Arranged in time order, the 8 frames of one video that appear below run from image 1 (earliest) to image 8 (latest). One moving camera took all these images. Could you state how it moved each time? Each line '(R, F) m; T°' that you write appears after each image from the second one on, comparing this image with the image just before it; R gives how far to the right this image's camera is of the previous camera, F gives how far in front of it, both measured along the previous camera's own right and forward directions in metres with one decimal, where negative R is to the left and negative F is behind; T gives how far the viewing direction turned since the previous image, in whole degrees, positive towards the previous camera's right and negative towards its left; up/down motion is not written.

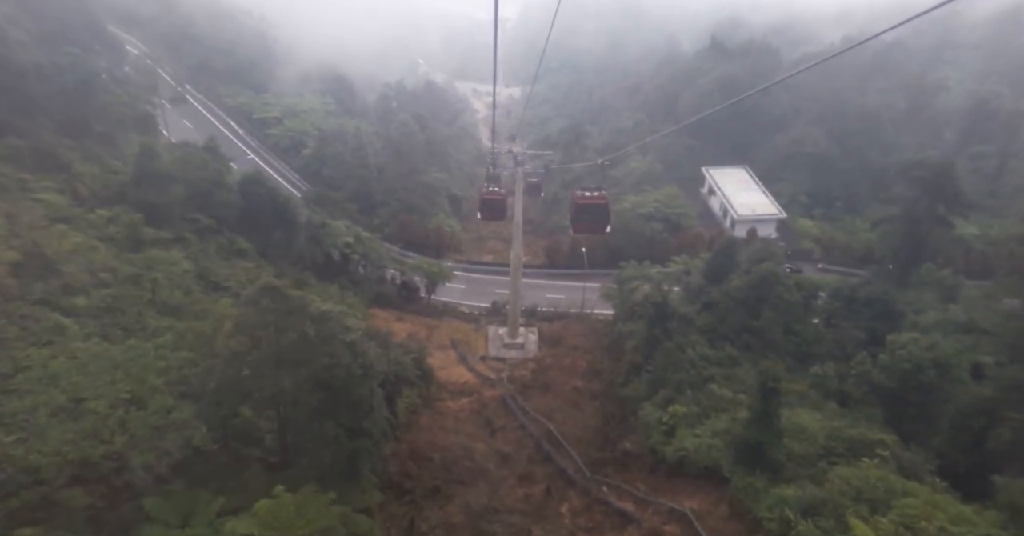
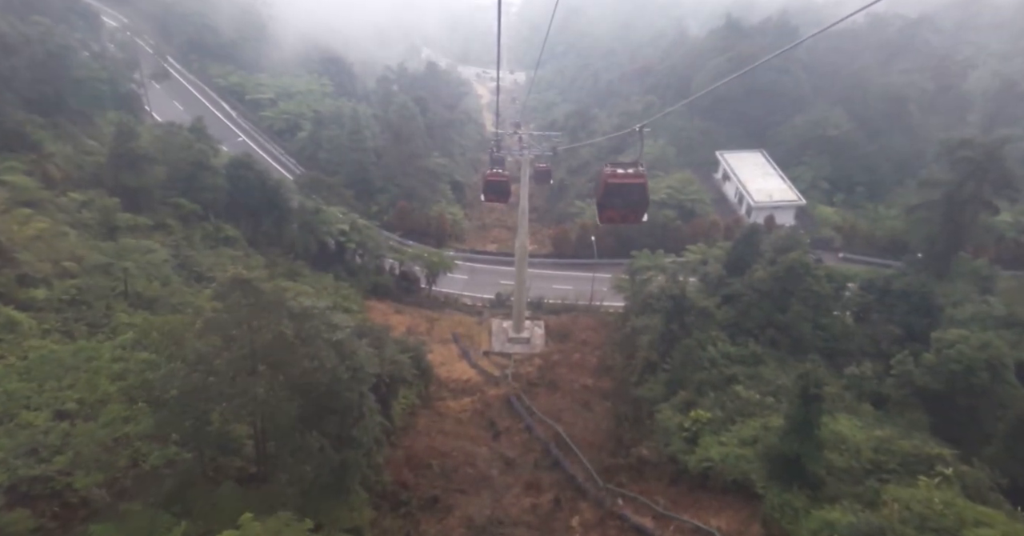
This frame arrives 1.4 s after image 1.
(0.0, +1.2) m; 0°
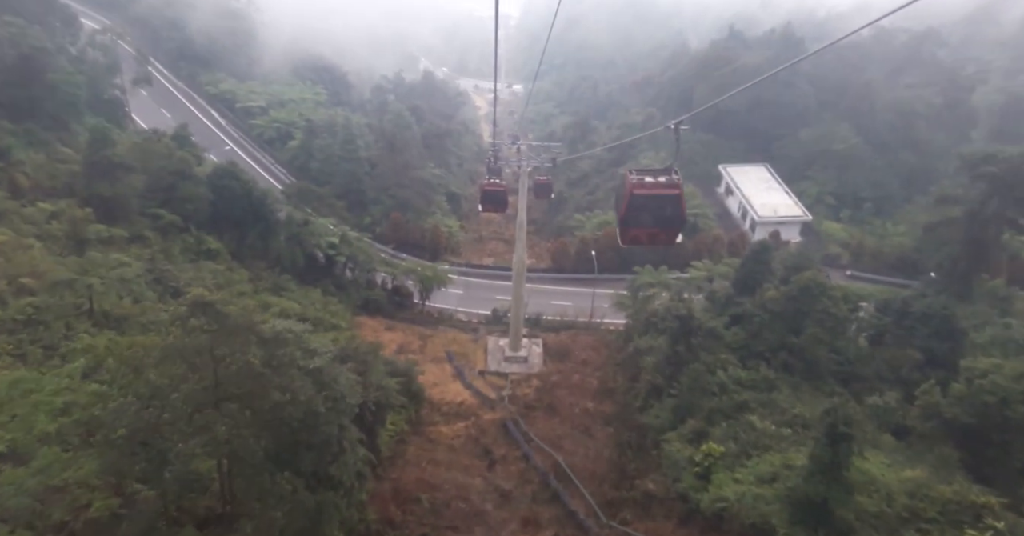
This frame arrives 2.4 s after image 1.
(0.0, +0.8) m; 0°
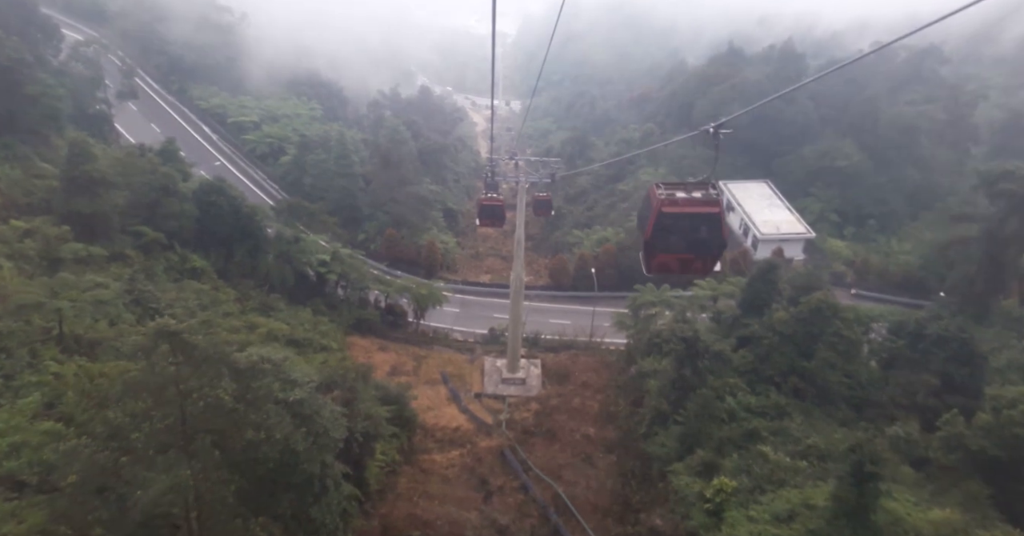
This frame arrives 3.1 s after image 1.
(0.0, +0.6) m; 0°
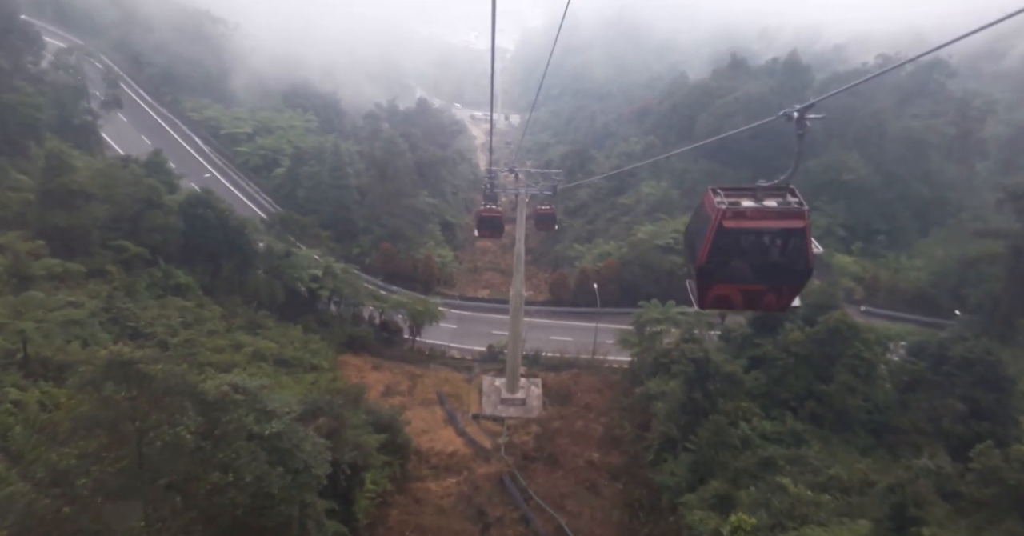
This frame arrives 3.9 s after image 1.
(0.0, +0.7) m; 0°
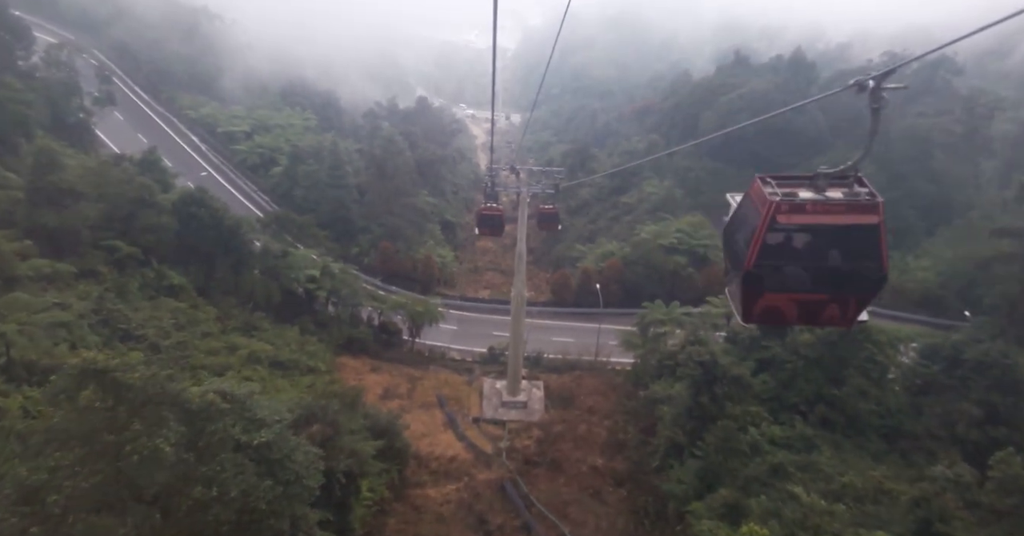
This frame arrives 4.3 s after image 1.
(0.0, +0.4) m; 0°
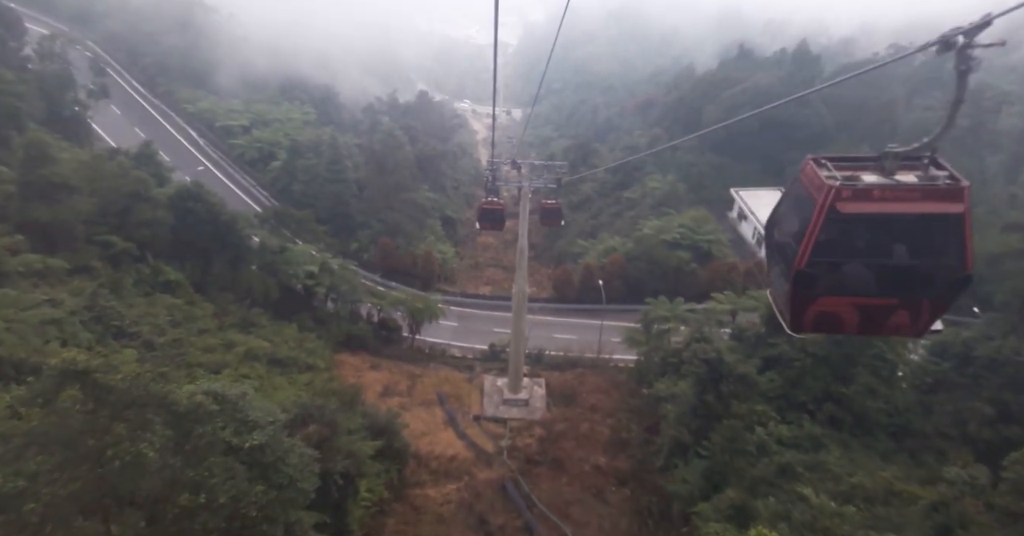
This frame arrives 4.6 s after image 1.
(0.0, +0.3) m; 0°
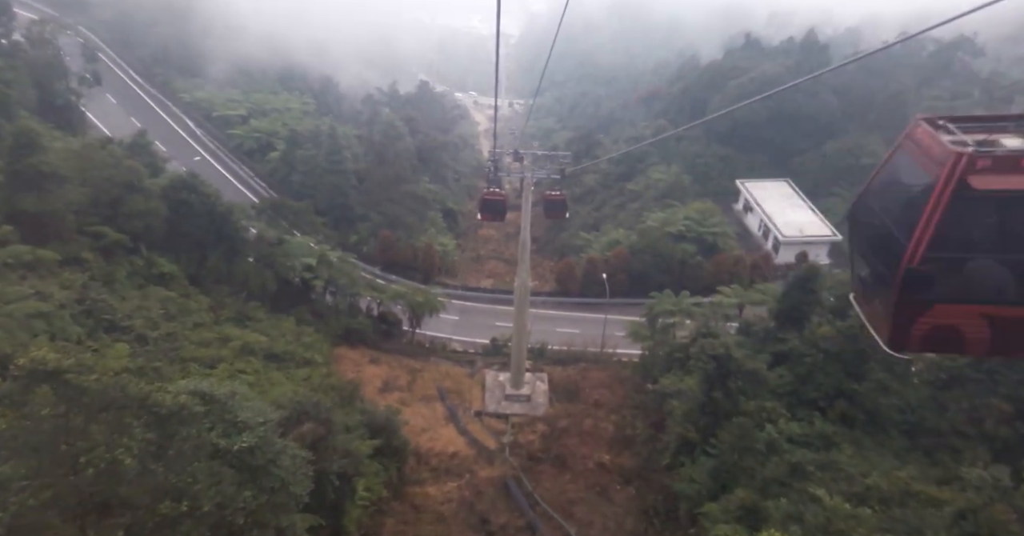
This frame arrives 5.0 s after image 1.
(0.0, +0.4) m; 0°
